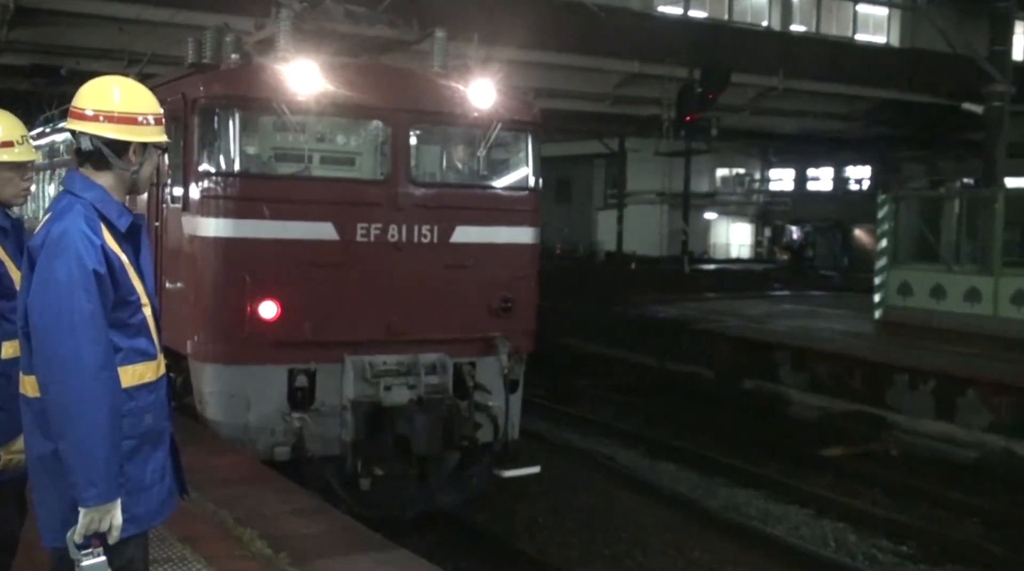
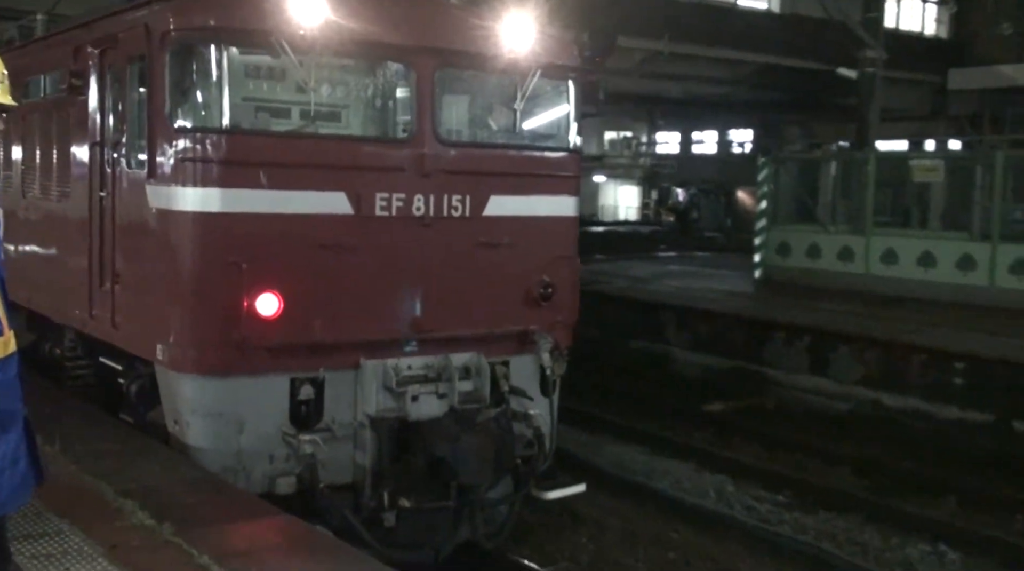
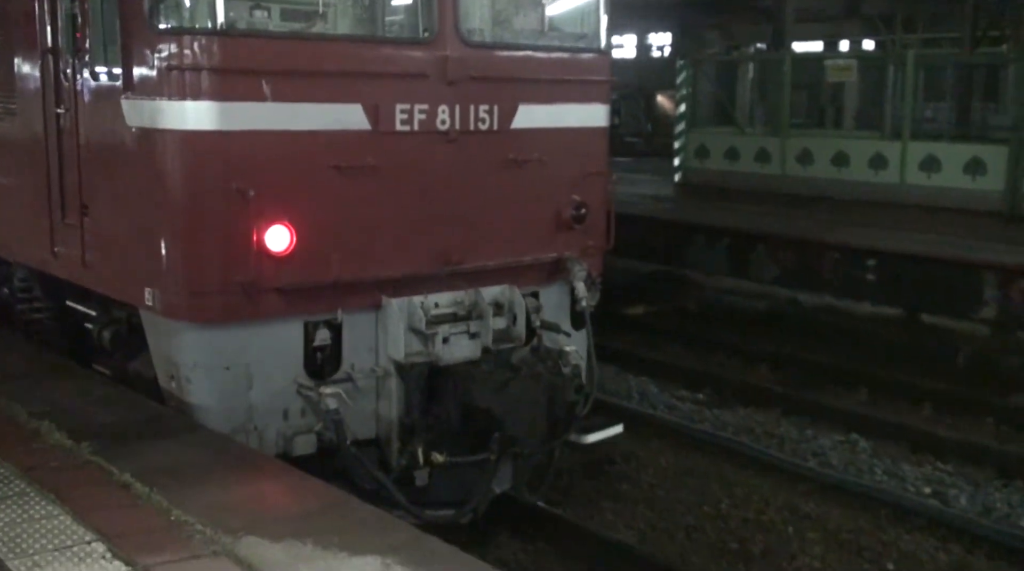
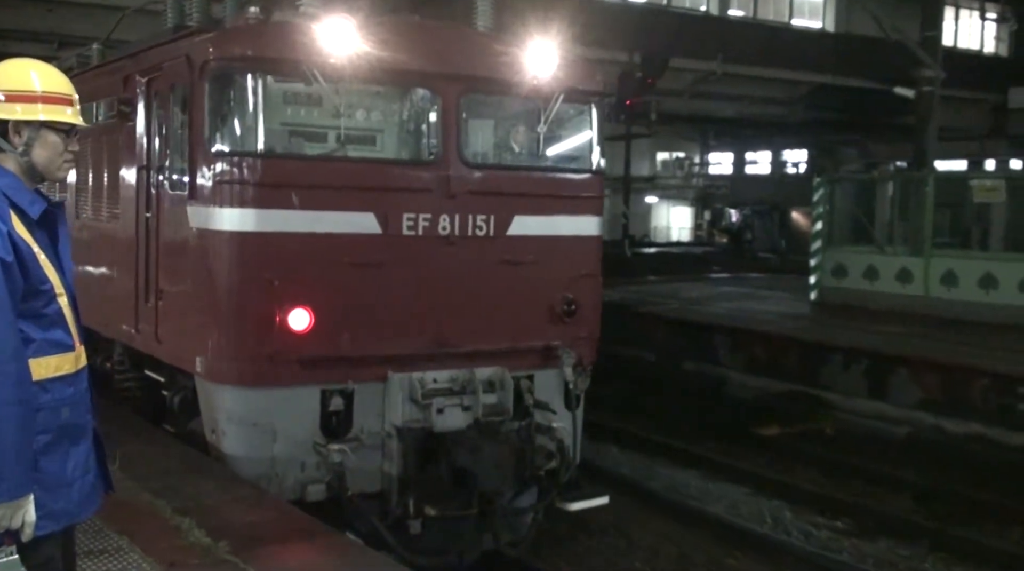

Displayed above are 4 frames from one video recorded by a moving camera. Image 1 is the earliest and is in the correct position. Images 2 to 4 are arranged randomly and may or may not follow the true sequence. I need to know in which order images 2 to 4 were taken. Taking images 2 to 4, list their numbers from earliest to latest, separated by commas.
4, 2, 3
